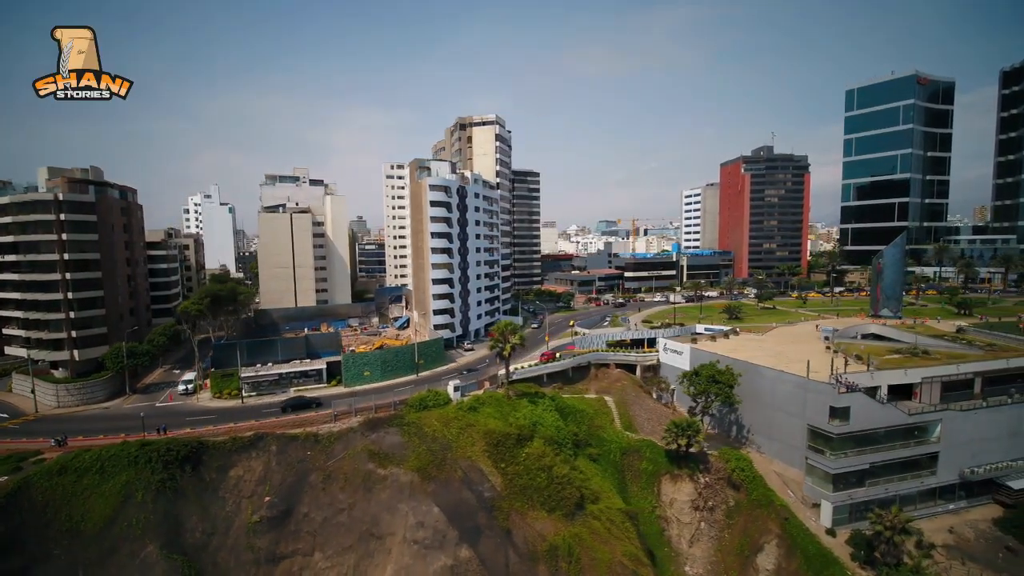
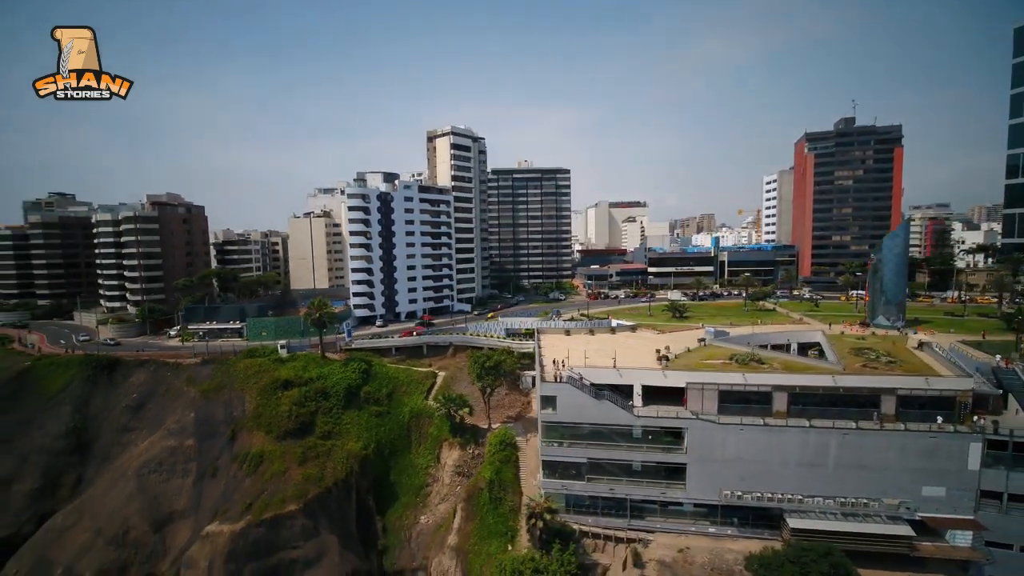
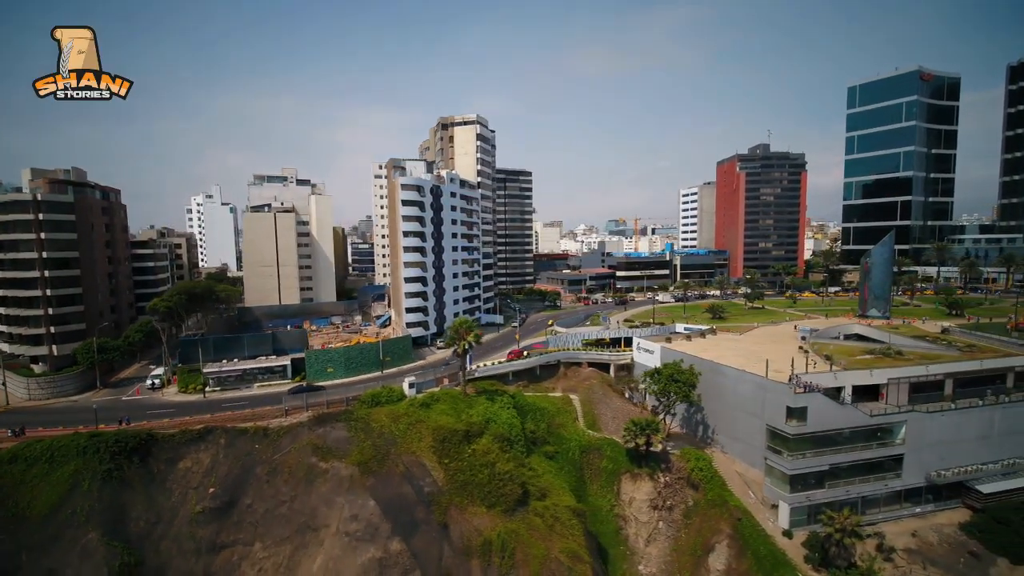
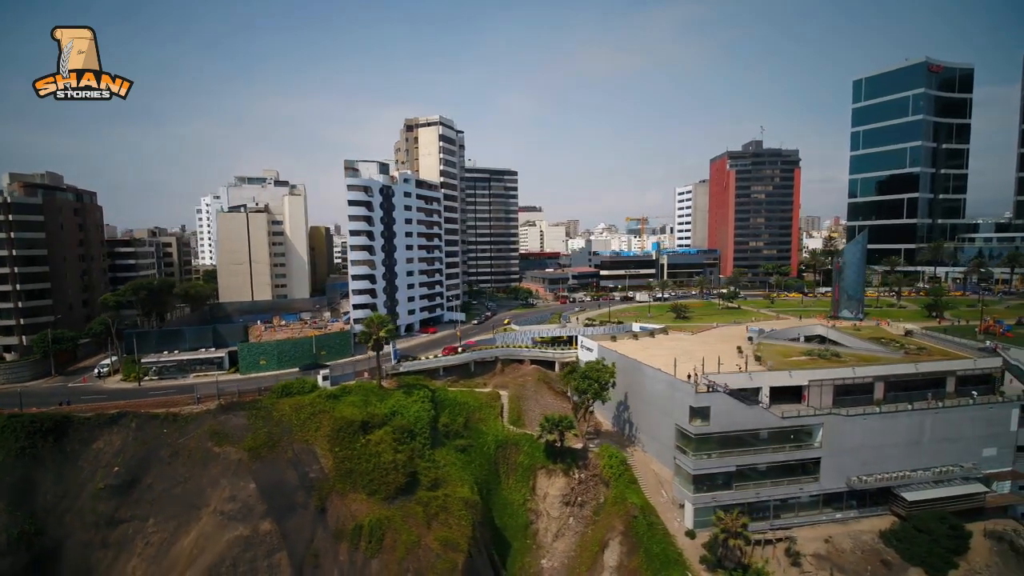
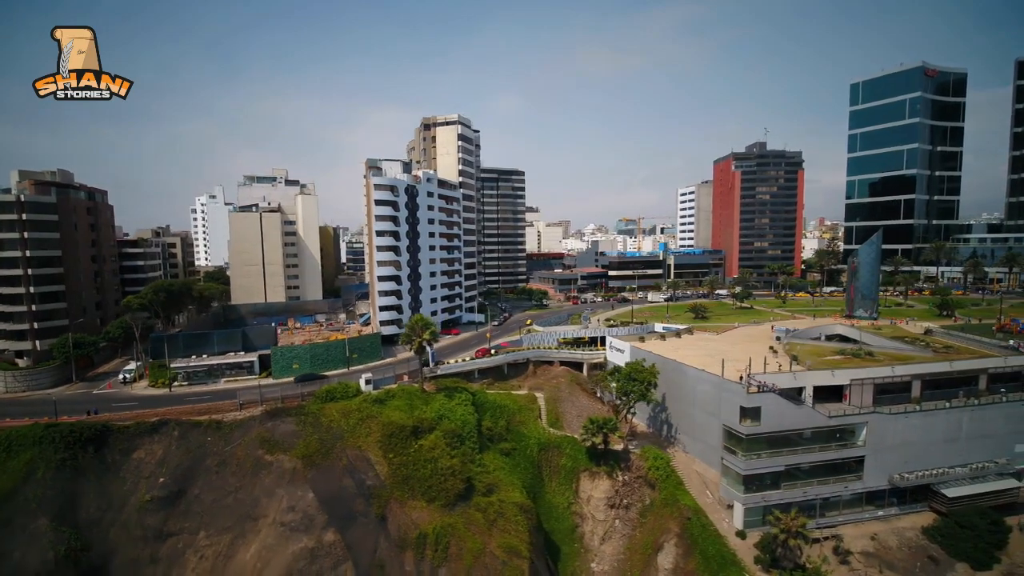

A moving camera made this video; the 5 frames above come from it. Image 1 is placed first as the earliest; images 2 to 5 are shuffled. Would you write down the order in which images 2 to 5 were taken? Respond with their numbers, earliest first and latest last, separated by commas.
3, 5, 4, 2
